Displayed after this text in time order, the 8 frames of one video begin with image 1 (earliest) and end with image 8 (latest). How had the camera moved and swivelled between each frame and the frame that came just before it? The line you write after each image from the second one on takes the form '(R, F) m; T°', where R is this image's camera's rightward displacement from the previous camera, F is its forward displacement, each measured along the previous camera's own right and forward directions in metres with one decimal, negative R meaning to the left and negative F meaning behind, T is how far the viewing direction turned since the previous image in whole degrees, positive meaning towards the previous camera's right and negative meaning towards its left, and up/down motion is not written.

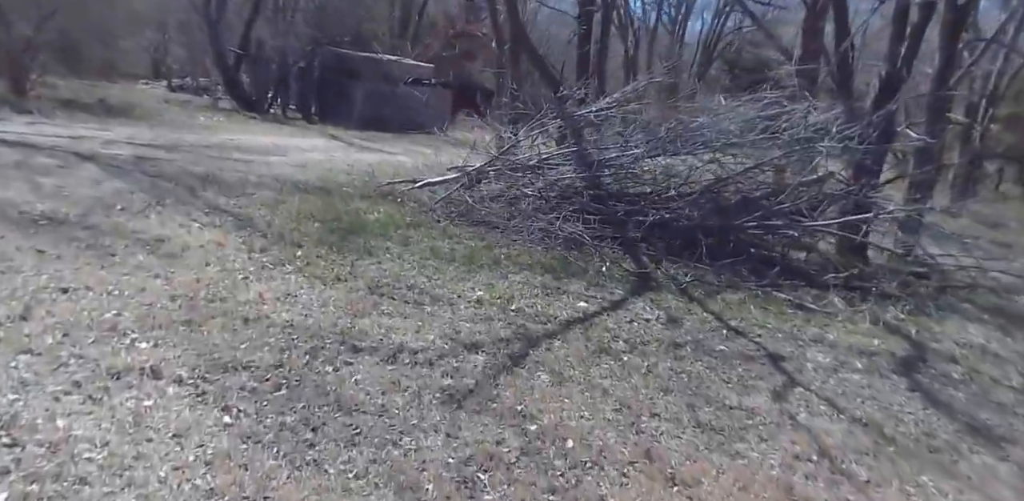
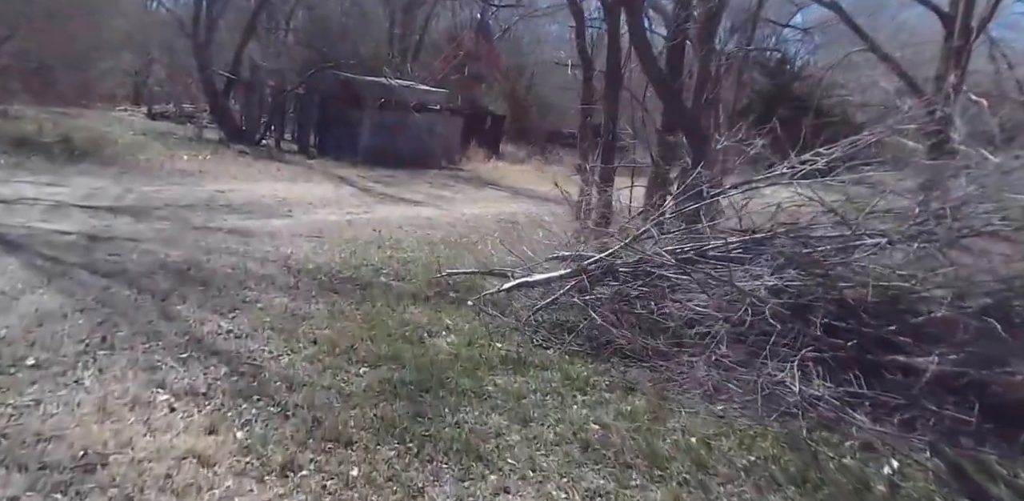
(-1.1, +3.3) m; +1°
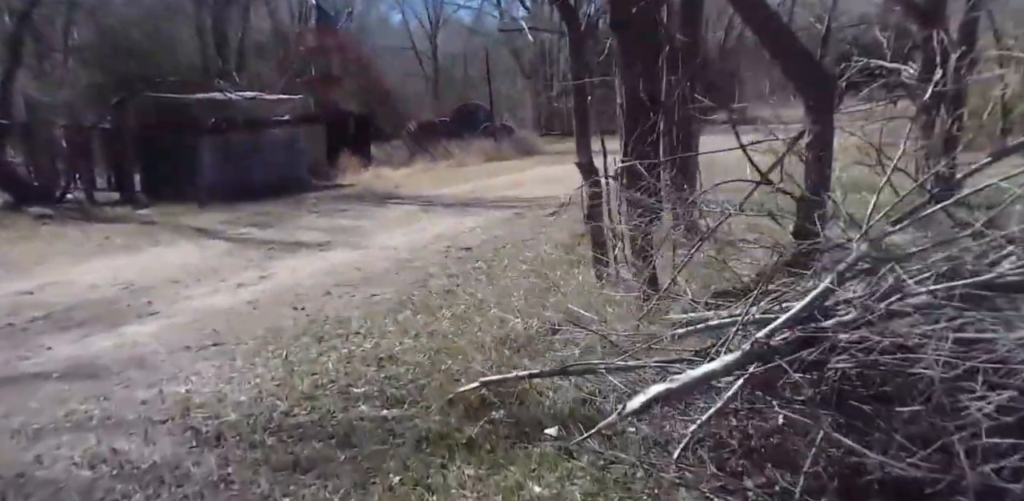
(-1.1, +3.1) m; +10°
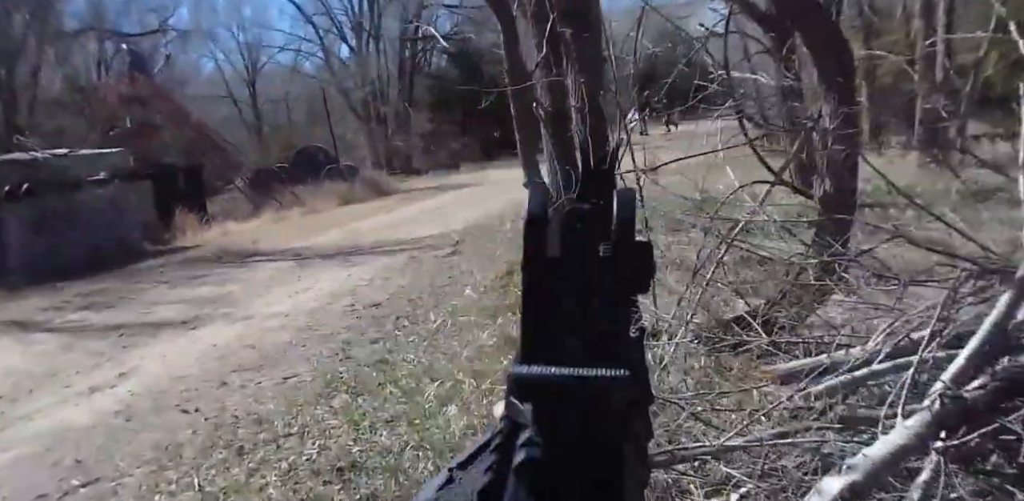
(-0.7, +1.3) m; +12°
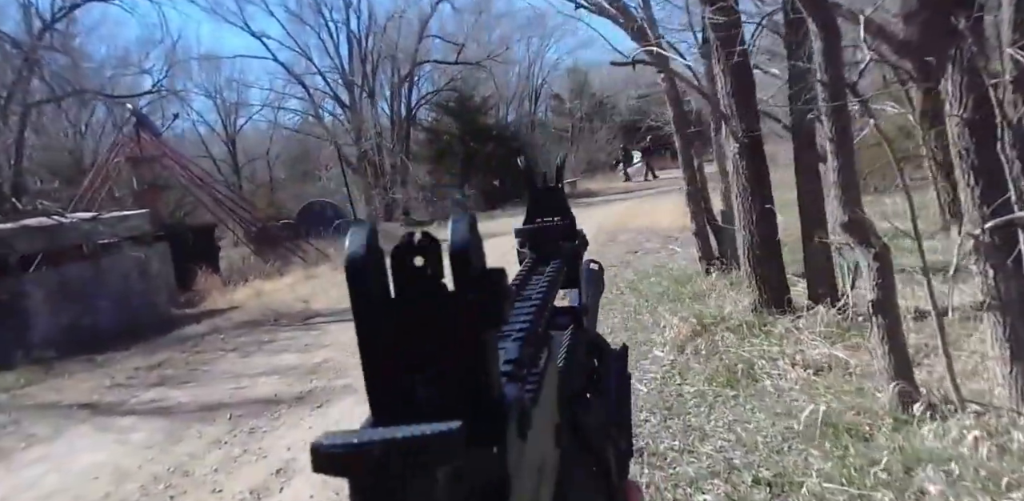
(-1.7, +1.1) m; +3°
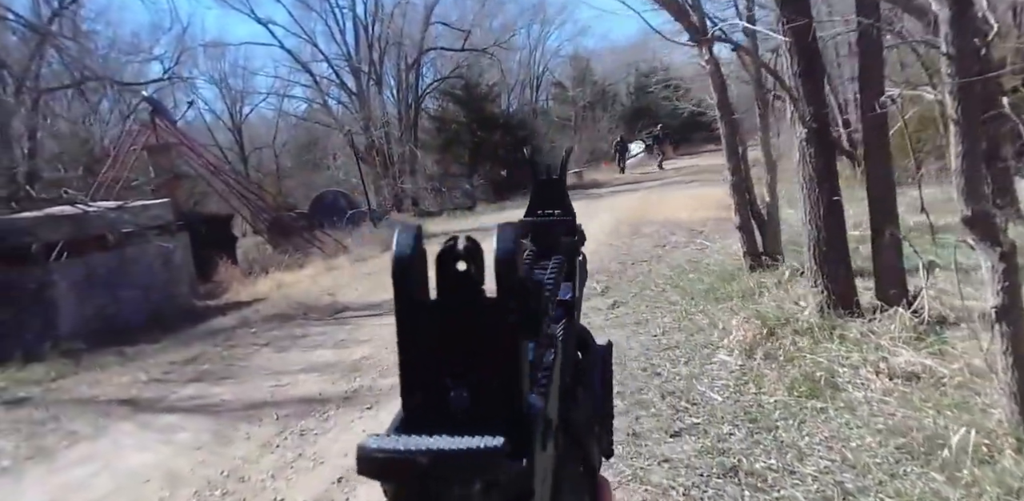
(-0.5, +0.1) m; 0°
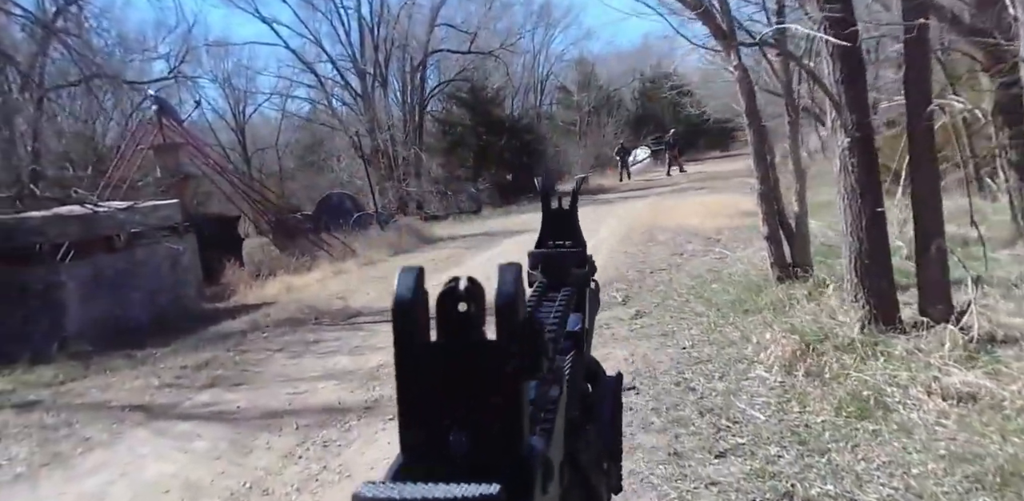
(-0.3, +0.2) m; 0°
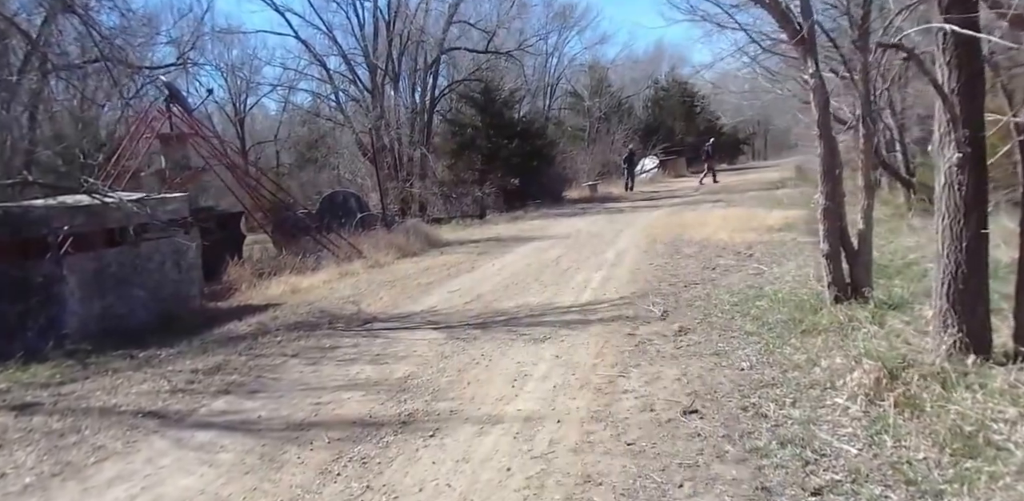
(-0.5, +0.4) m; +1°
